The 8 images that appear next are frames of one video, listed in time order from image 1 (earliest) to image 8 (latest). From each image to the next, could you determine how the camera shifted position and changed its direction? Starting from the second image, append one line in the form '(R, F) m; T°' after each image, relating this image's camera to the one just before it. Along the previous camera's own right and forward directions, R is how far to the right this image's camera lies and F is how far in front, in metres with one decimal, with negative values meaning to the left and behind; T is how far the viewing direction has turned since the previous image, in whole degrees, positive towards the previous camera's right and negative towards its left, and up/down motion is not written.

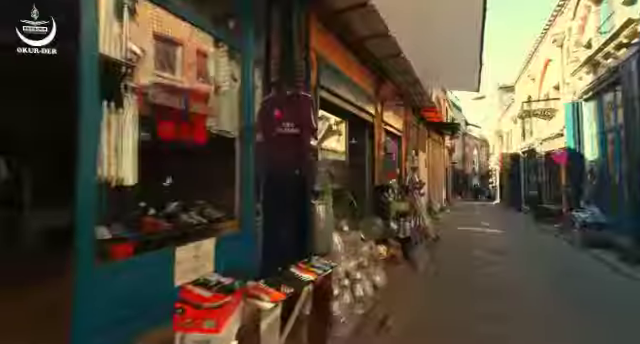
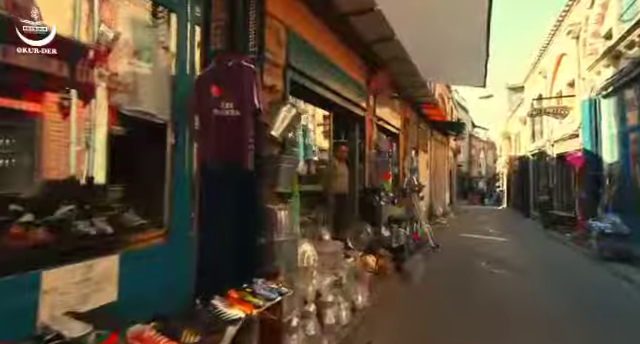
(+0.5, +0.9) m; -1°
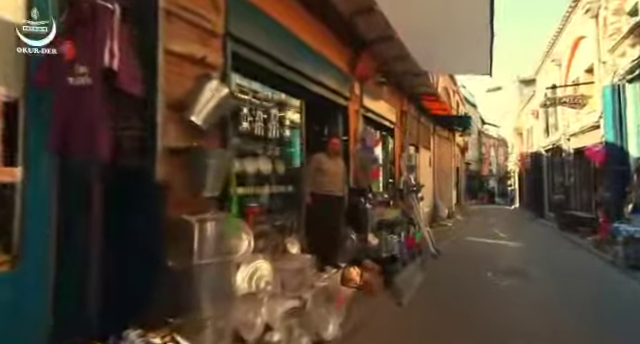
(+0.6, +1.0) m; -2°
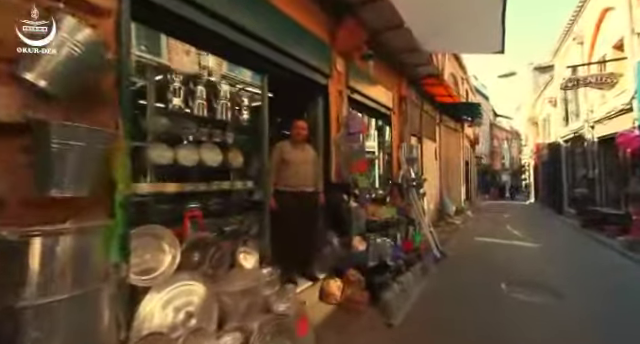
(+0.6, +1.1) m; -2°
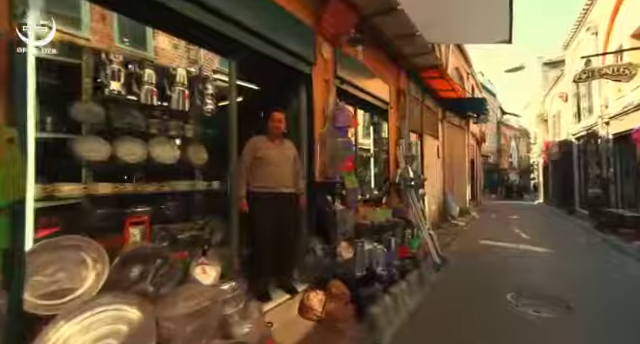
(+0.3, +0.6) m; -1°
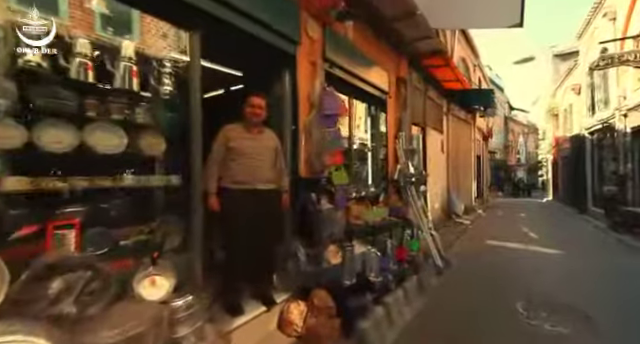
(+0.3, +0.6) m; -1°
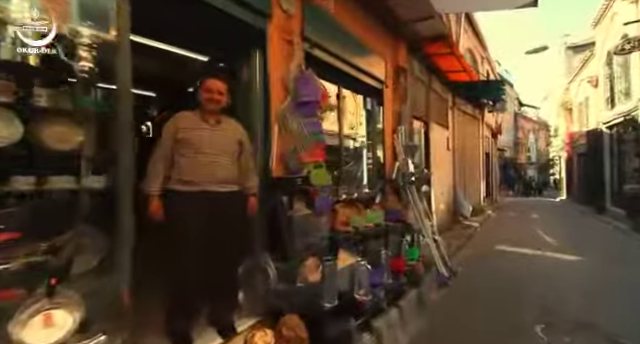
(+0.3, +0.7) m; -1°
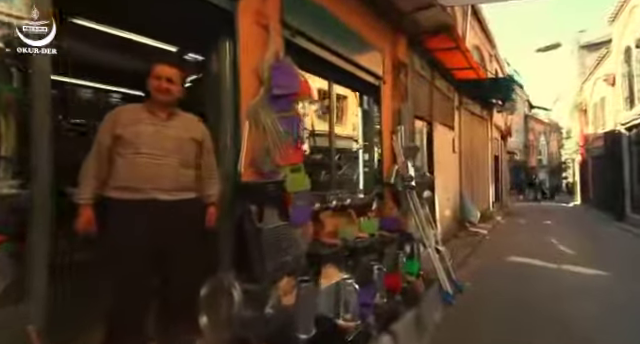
(+0.3, +0.5) m; -1°
